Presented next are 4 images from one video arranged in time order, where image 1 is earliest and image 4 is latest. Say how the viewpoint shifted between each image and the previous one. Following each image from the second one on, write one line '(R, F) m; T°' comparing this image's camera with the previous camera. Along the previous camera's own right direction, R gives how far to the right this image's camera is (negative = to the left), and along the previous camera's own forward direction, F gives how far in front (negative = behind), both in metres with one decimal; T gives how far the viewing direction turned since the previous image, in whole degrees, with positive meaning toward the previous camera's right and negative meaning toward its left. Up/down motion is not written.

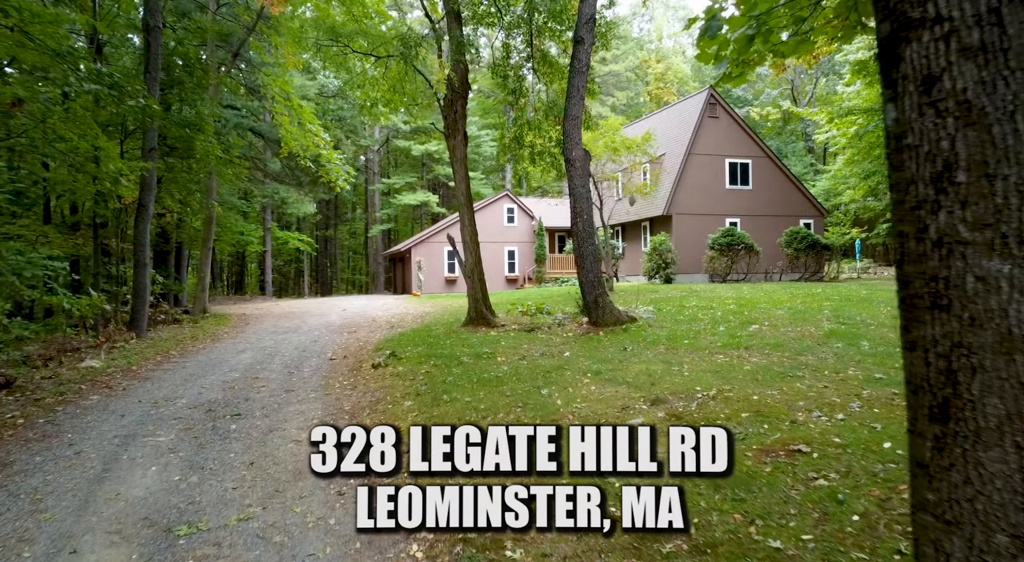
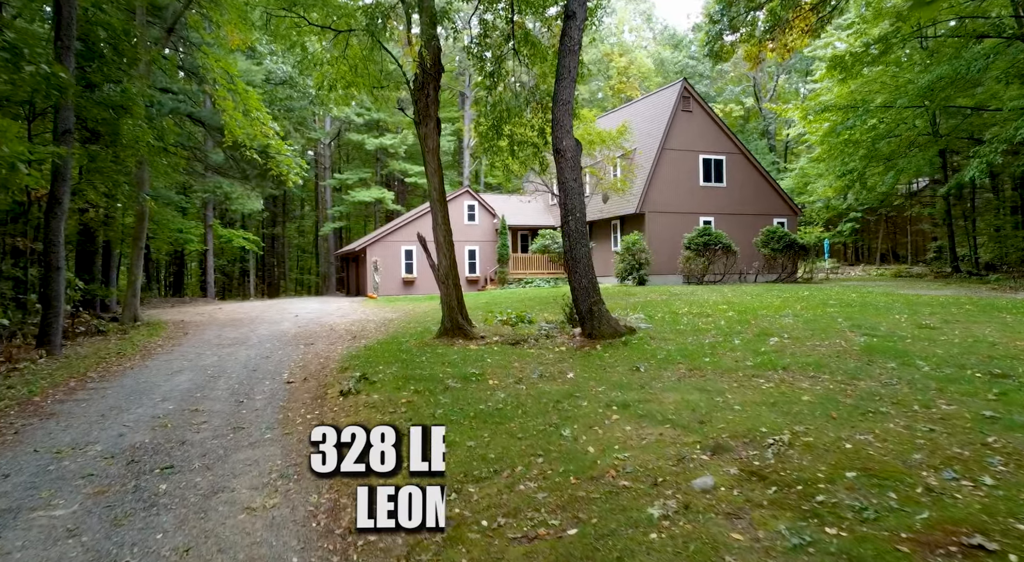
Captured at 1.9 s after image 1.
(-0.5, +1.2) m; +4°
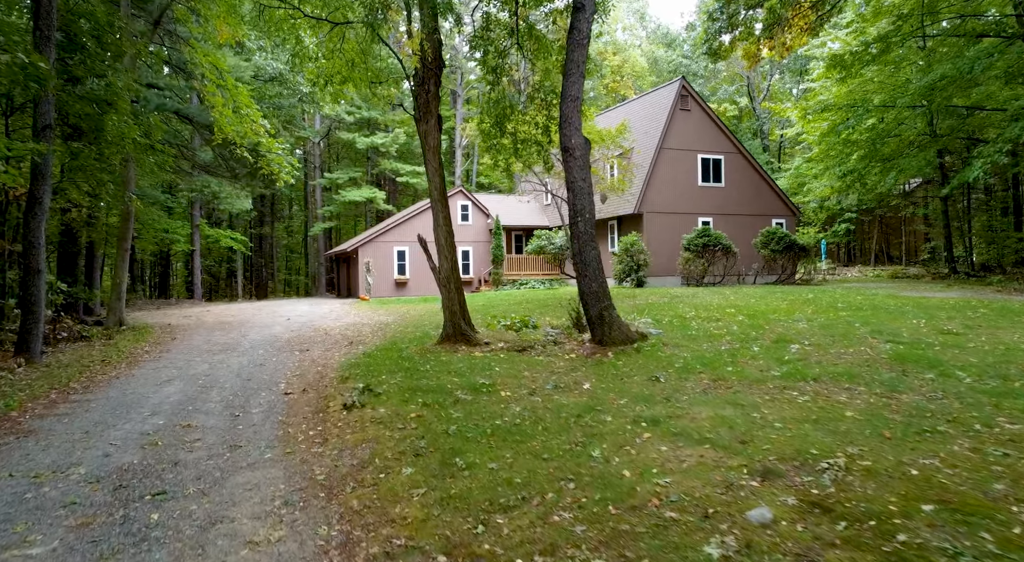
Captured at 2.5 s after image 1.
(-0.3, +0.4) m; +1°
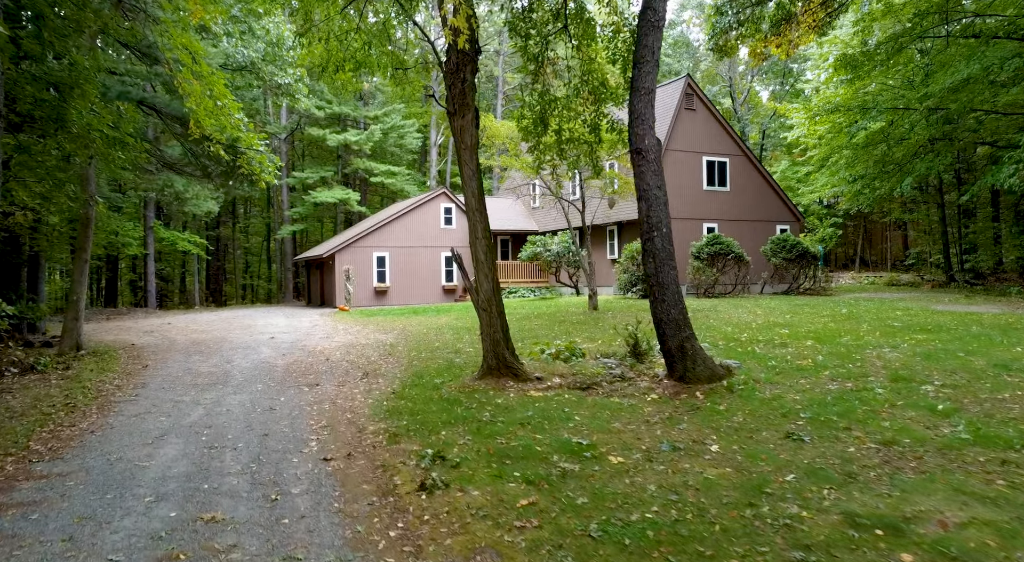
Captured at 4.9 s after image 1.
(-1.4, +1.5) m; +4°
